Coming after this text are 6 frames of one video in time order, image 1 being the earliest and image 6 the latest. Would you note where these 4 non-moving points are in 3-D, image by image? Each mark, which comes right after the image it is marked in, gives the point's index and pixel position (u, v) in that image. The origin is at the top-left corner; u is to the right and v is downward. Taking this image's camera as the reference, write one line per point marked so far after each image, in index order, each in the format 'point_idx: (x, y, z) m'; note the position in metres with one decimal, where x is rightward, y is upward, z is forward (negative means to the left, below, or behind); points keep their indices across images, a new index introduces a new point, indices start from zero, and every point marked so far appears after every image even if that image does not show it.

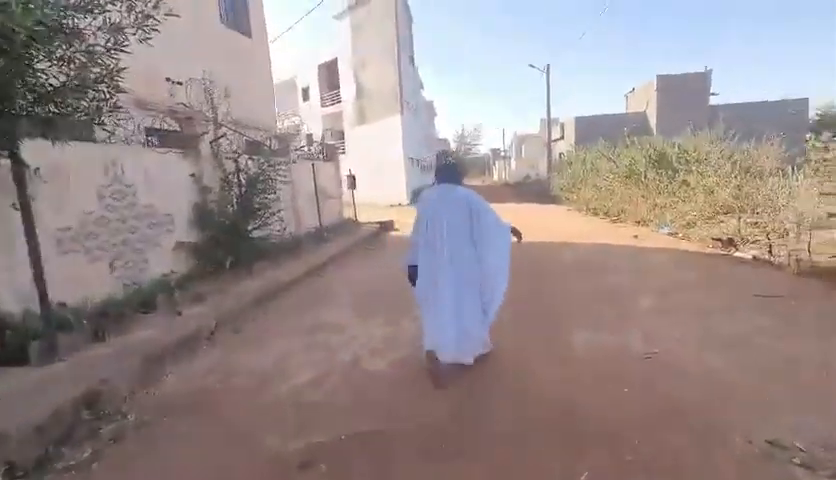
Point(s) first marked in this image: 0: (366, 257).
0: (-1.3, -0.4, +9.9) m
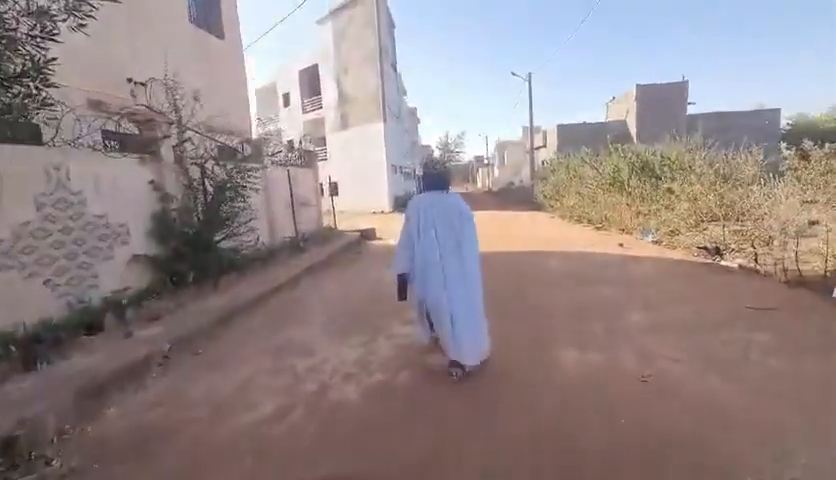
0: (-1.7, -0.6, +9.5) m
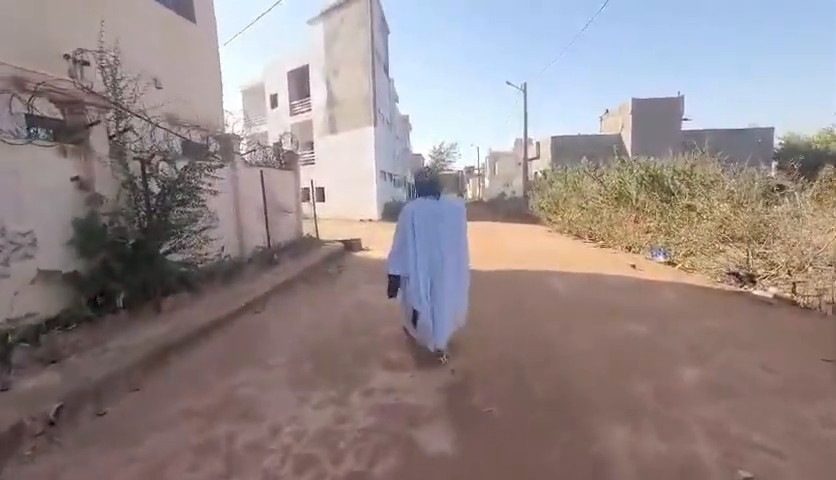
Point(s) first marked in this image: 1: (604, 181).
0: (-2.0, -0.9, +8.2) m
1: (+6.3, +2.0, +13.4) m
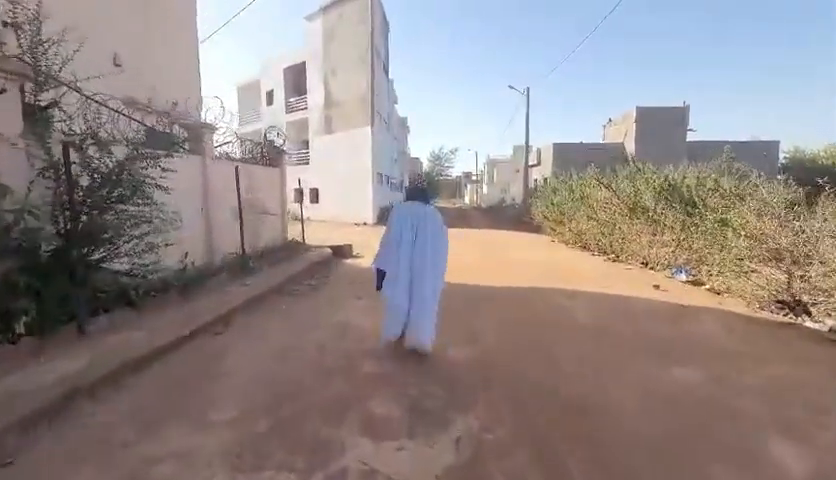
0: (-2.1, -1.0, +7.1) m
1: (+6.2, +1.6, +12.4) m
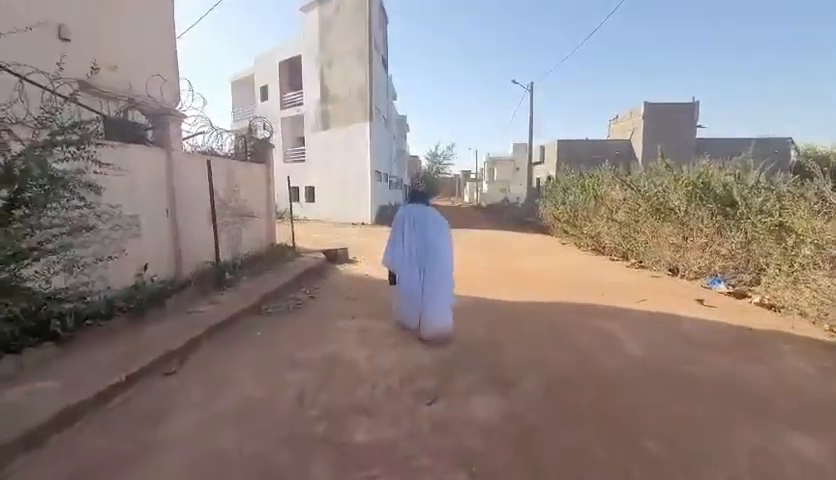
0: (-2.0, -1.2, +6.0) m
1: (+6.2, +1.5, +11.3) m
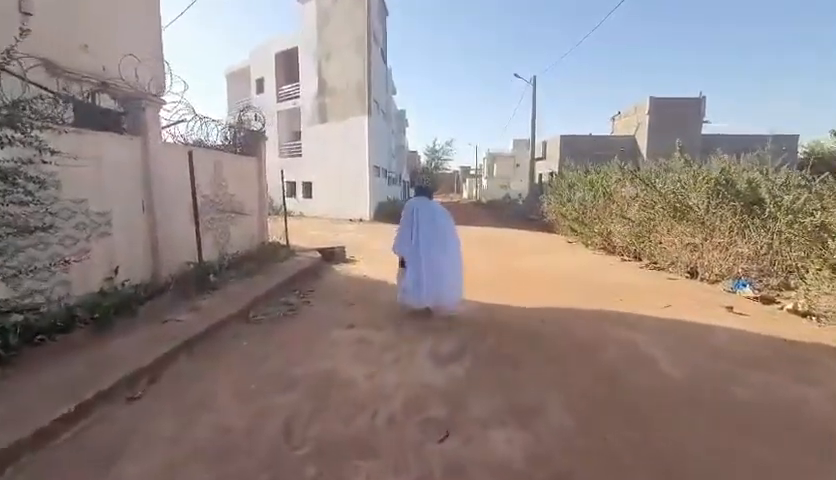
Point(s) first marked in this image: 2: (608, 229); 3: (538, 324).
0: (-1.9, -1.2, +5.4) m
1: (+6.3, +1.5, +10.7) m
2: (+5.8, +0.4, +12.4) m
3: (+1.7, -1.2, +5.6) m
